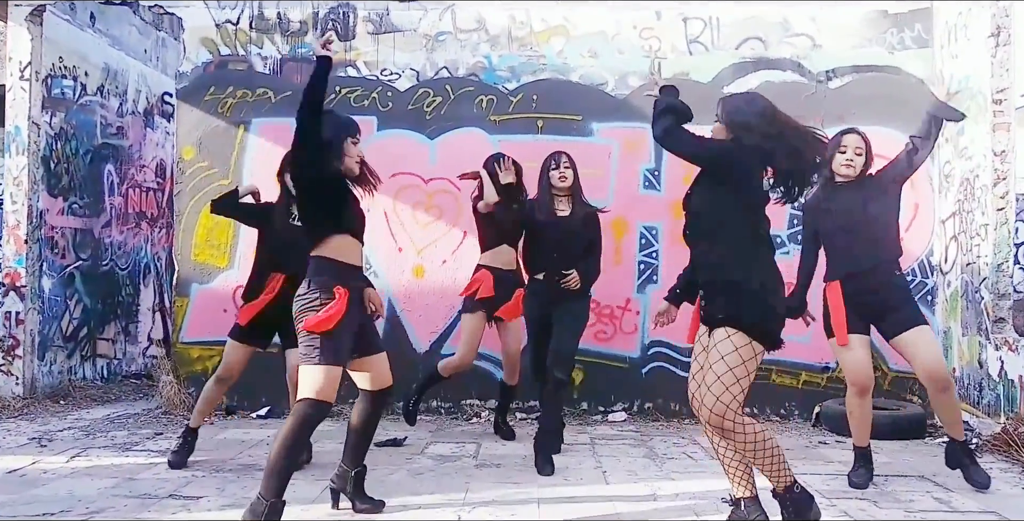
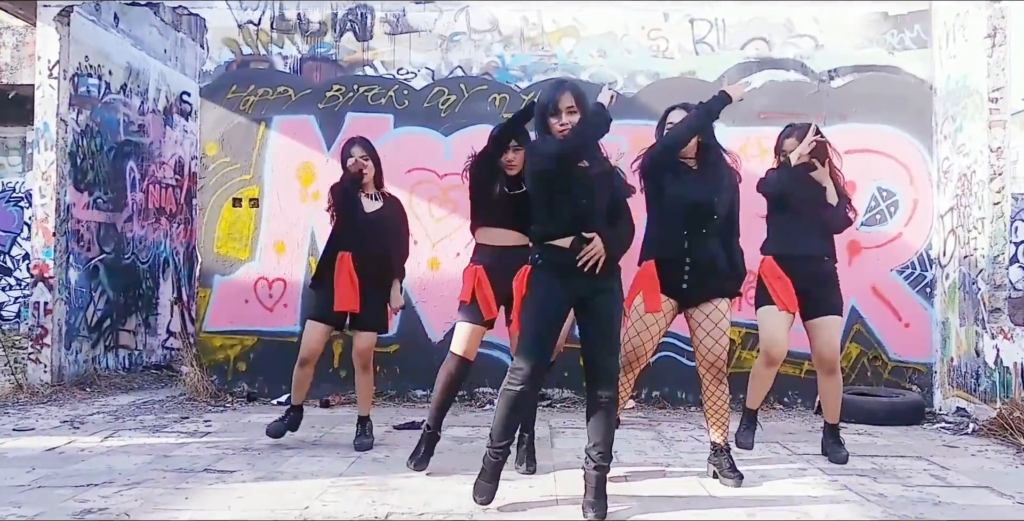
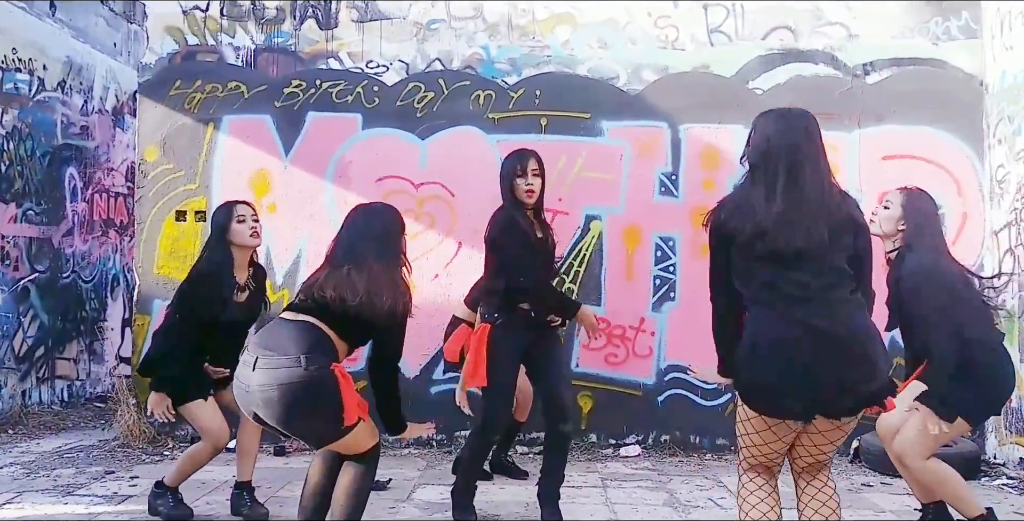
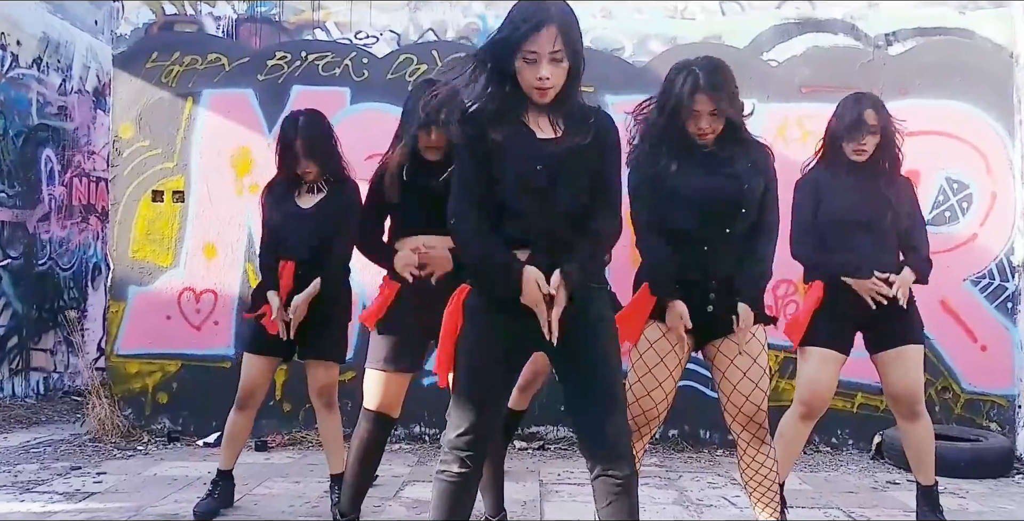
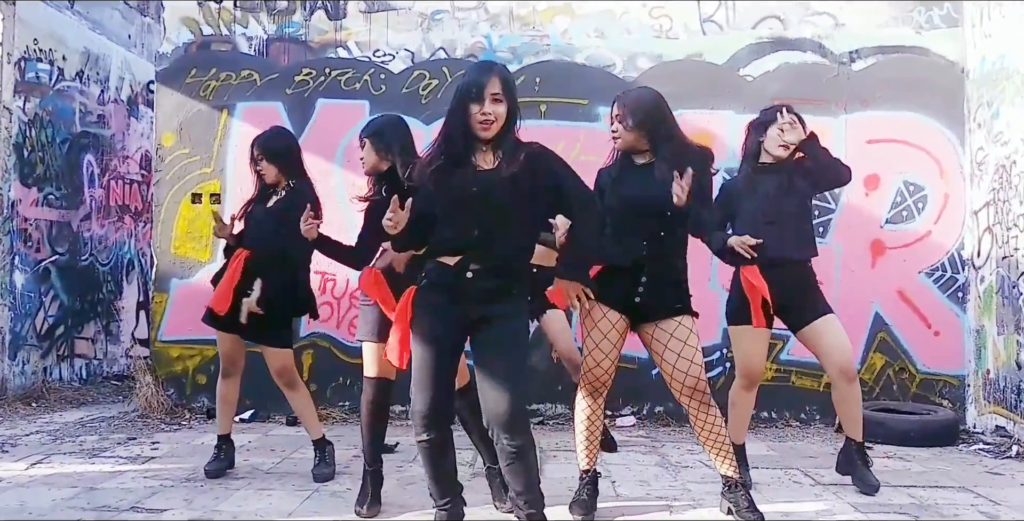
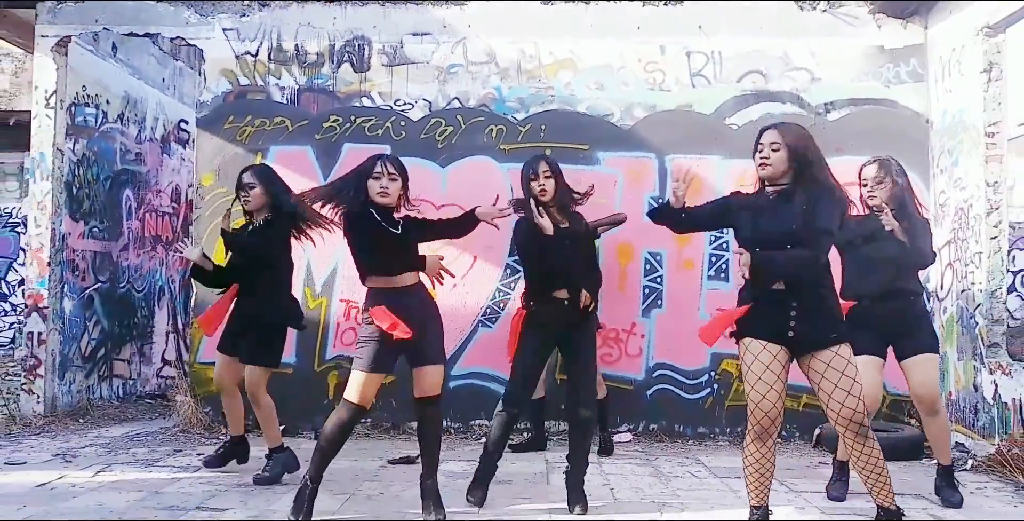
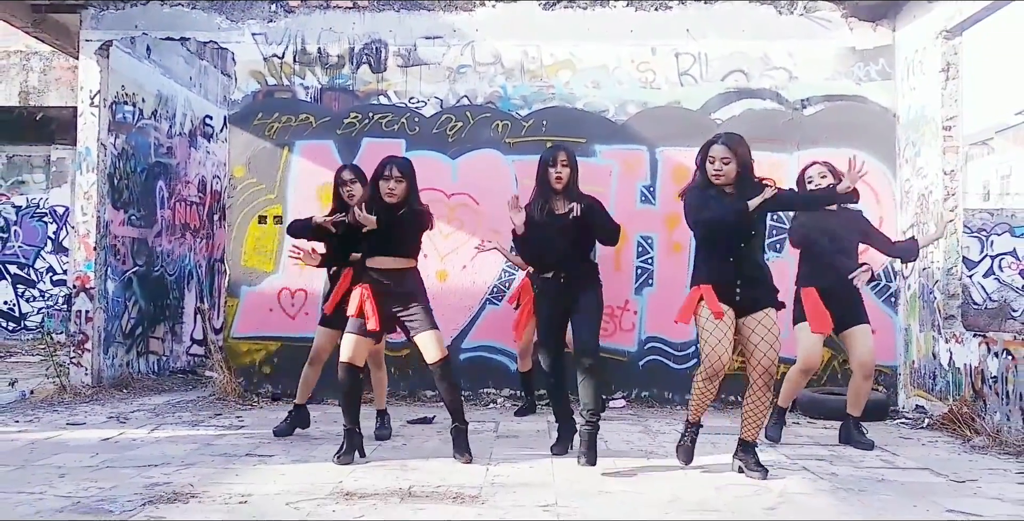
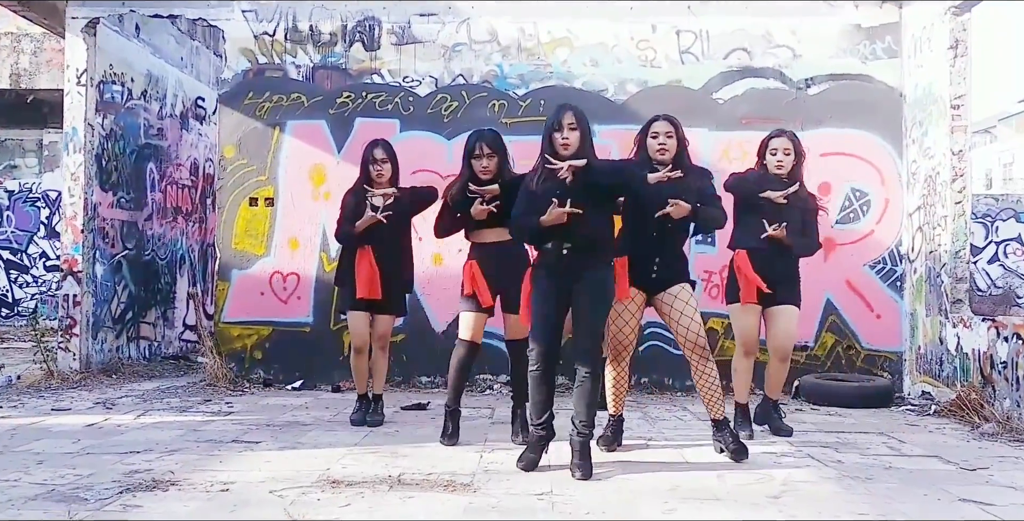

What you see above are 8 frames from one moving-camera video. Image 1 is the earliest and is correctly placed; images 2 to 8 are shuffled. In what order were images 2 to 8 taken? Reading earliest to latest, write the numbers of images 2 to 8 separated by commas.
3, 6, 7, 8, 2, 5, 4
